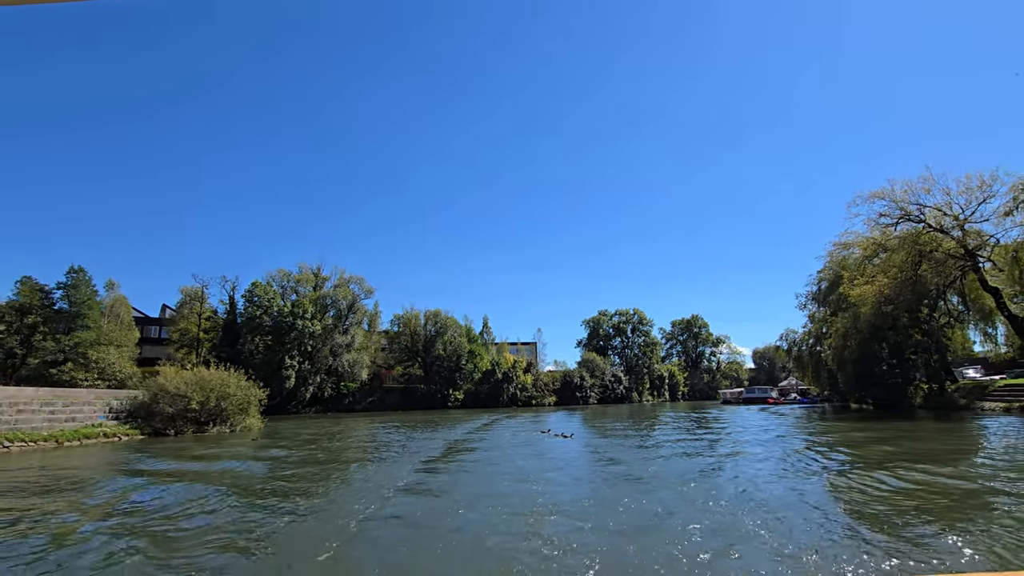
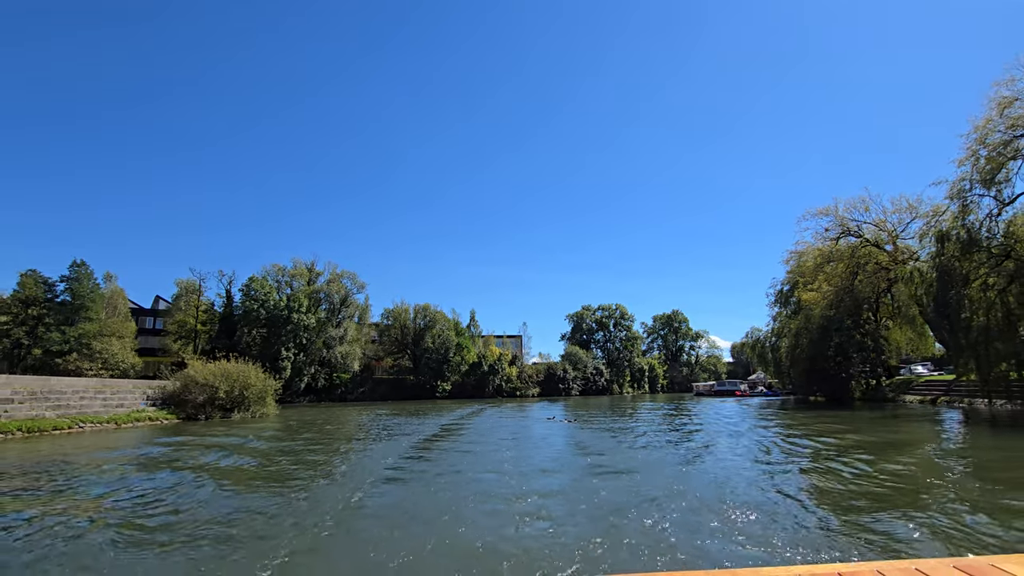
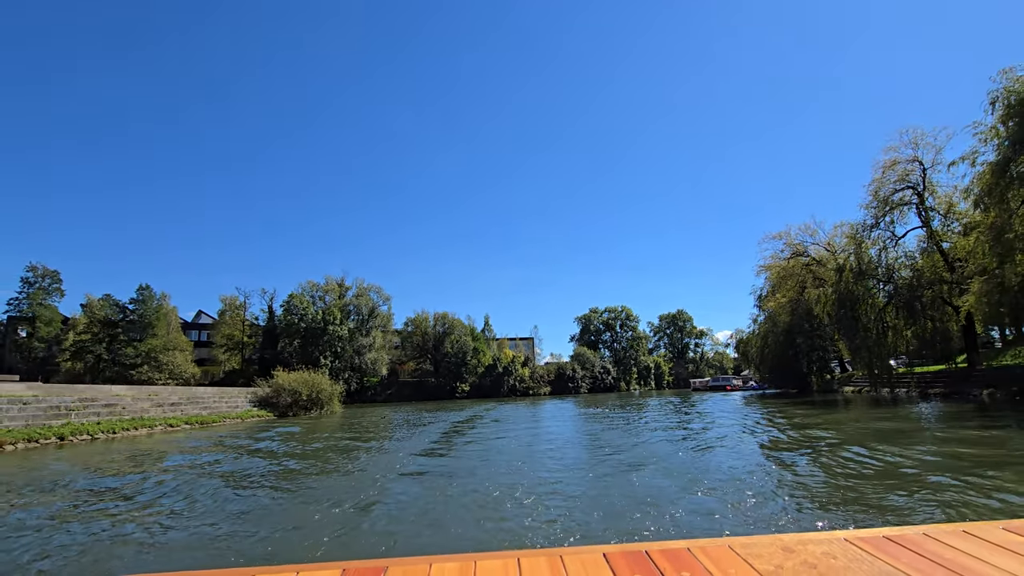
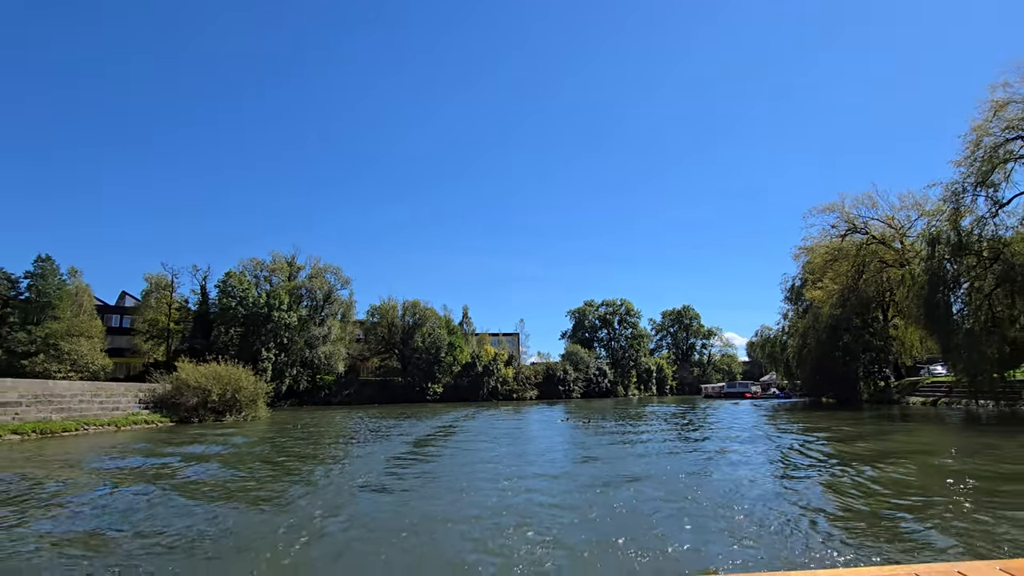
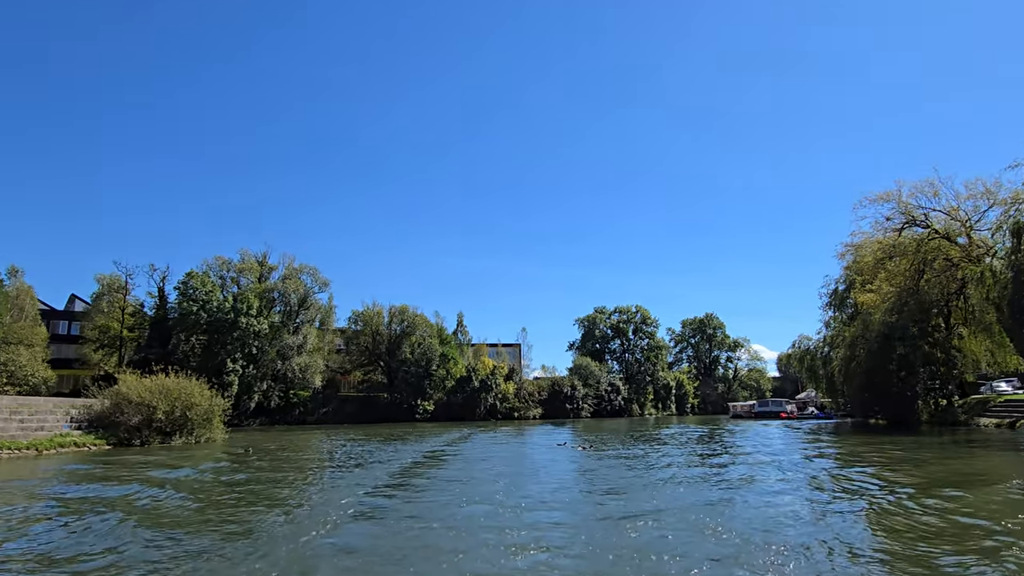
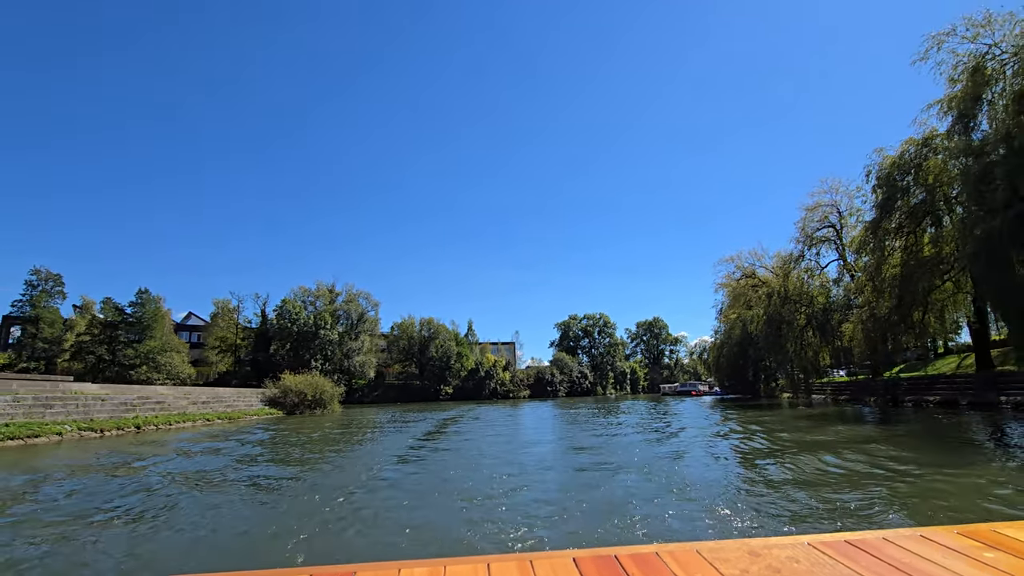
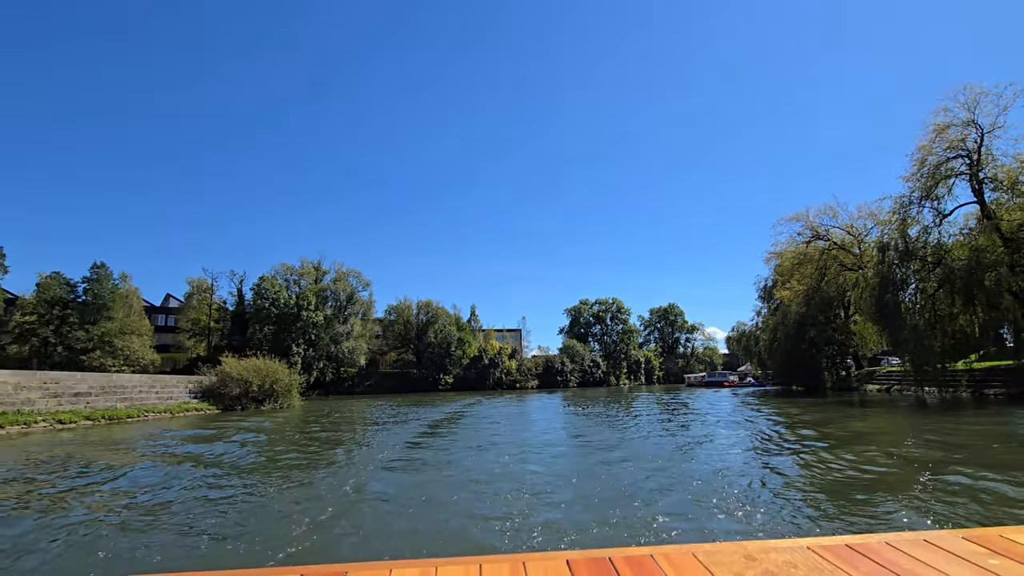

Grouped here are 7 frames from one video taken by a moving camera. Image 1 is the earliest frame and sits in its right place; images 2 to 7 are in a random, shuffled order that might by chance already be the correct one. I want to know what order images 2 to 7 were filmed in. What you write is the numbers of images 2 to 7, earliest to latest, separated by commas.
2, 5, 4, 7, 3, 6
